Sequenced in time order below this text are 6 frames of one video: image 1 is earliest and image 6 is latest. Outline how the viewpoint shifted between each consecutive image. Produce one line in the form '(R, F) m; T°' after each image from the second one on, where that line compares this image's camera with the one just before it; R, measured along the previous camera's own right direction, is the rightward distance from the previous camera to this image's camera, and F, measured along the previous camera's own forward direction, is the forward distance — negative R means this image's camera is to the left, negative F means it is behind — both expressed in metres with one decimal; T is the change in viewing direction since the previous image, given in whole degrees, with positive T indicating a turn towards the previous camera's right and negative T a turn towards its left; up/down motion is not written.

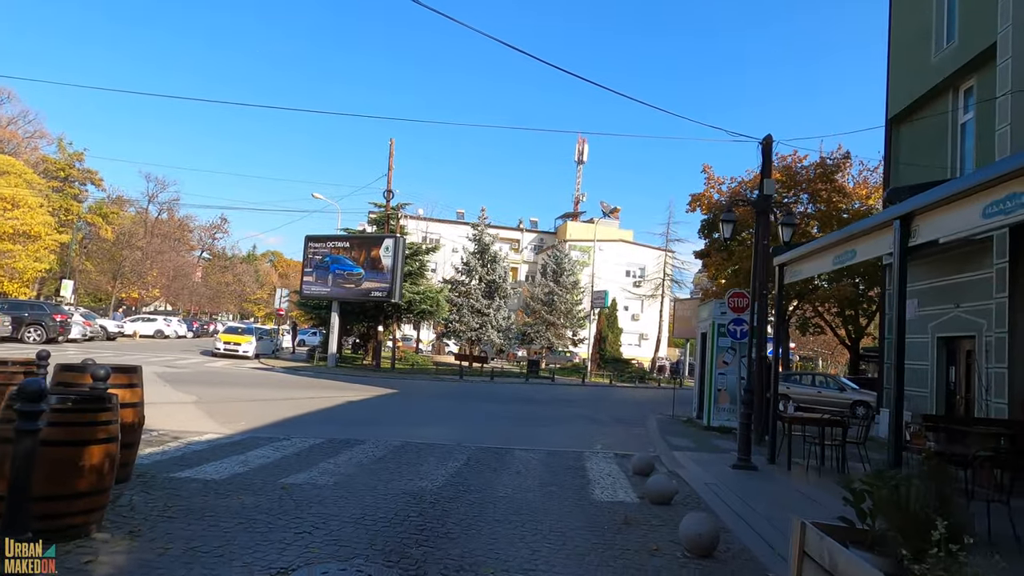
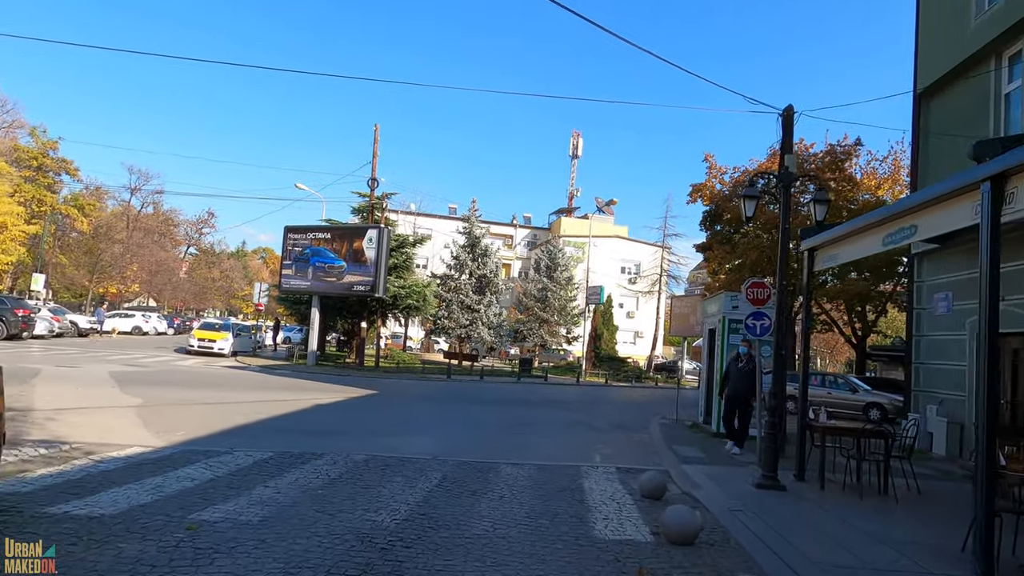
(+0.1, +1.7) m; +1°
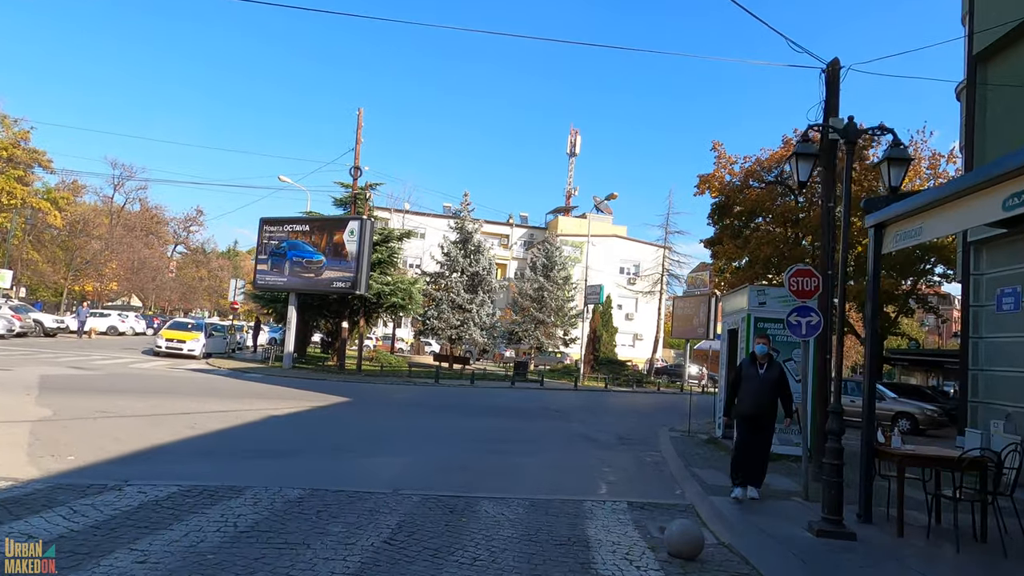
(+0.2, +2.2) m; 0°
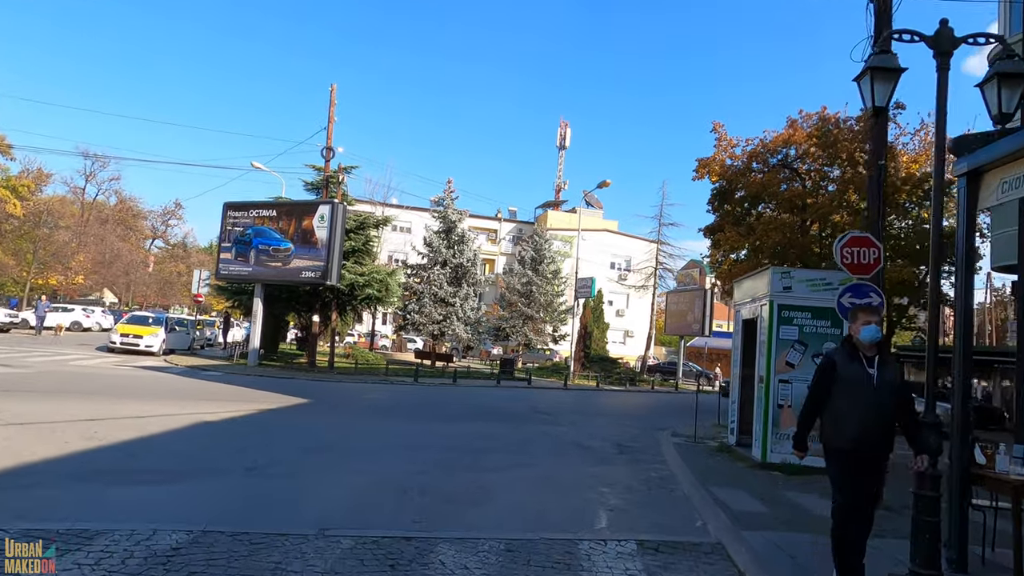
(+0.2, +2.1) m; +1°
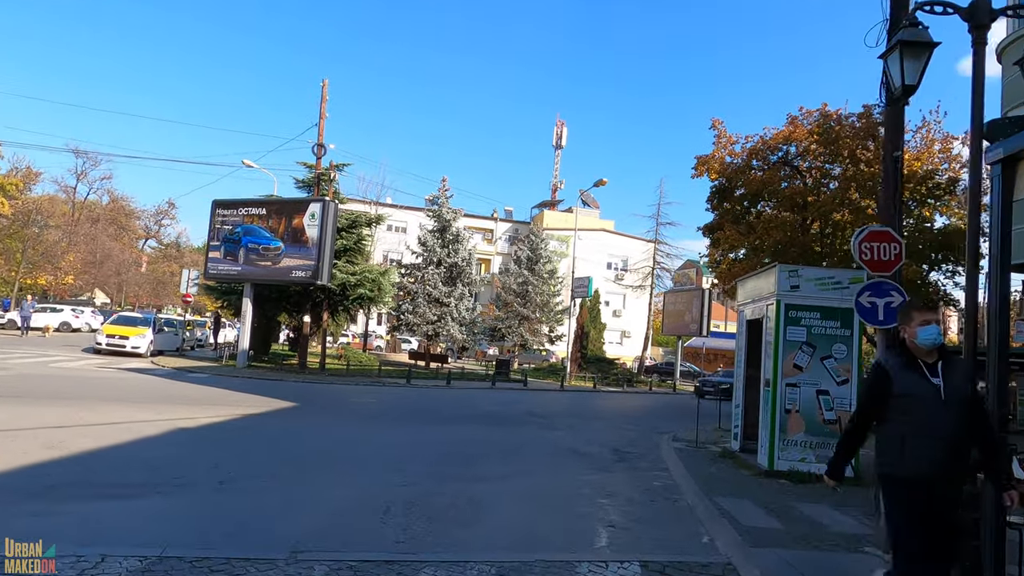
(0.0, +0.5) m; 0°
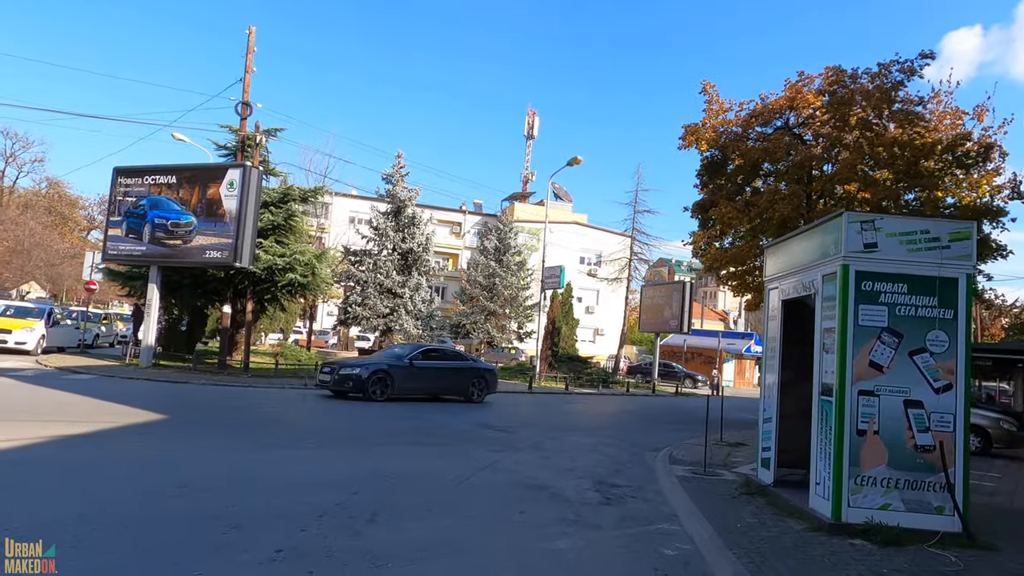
(+0.4, +3.6) m; +2°
